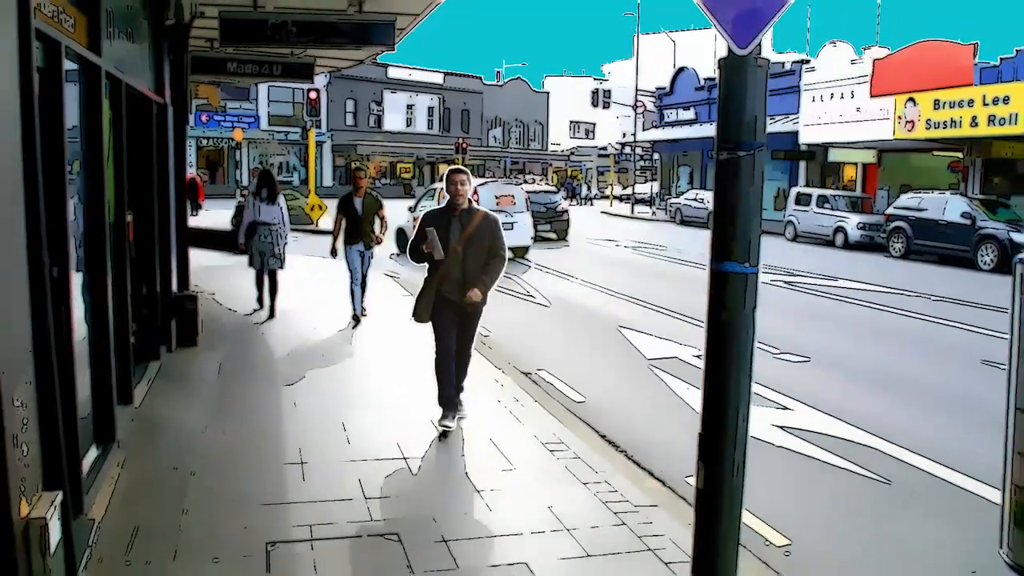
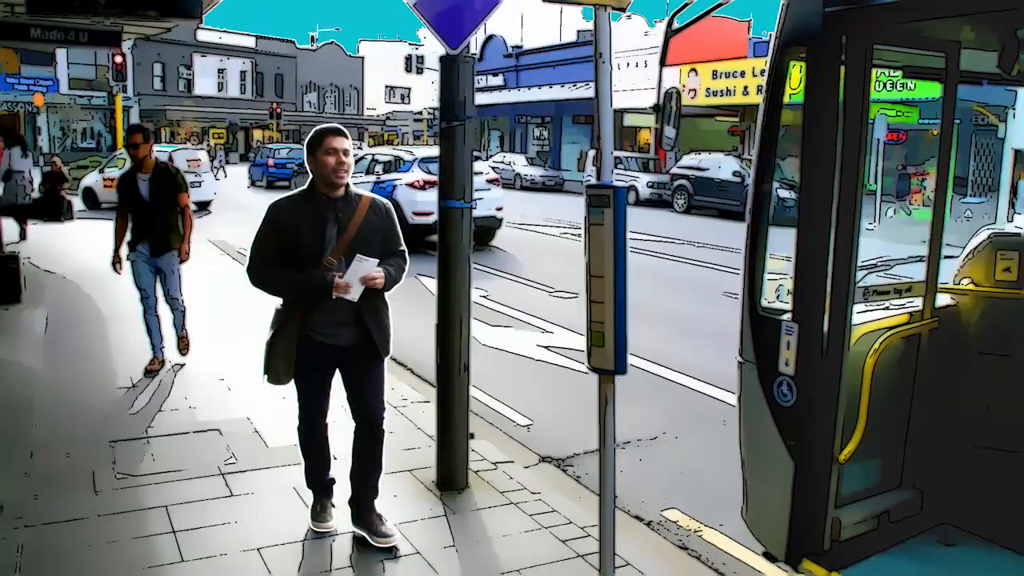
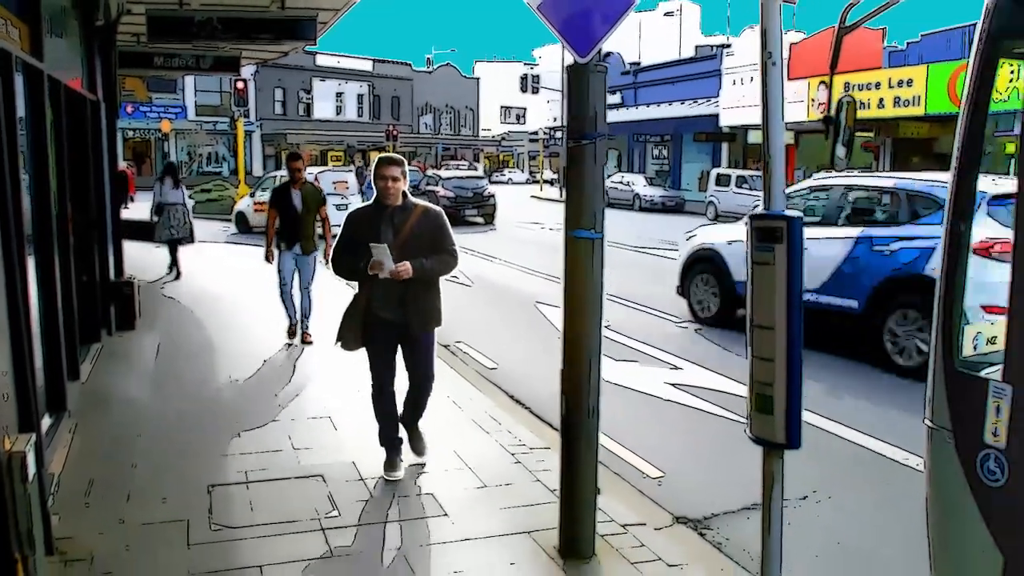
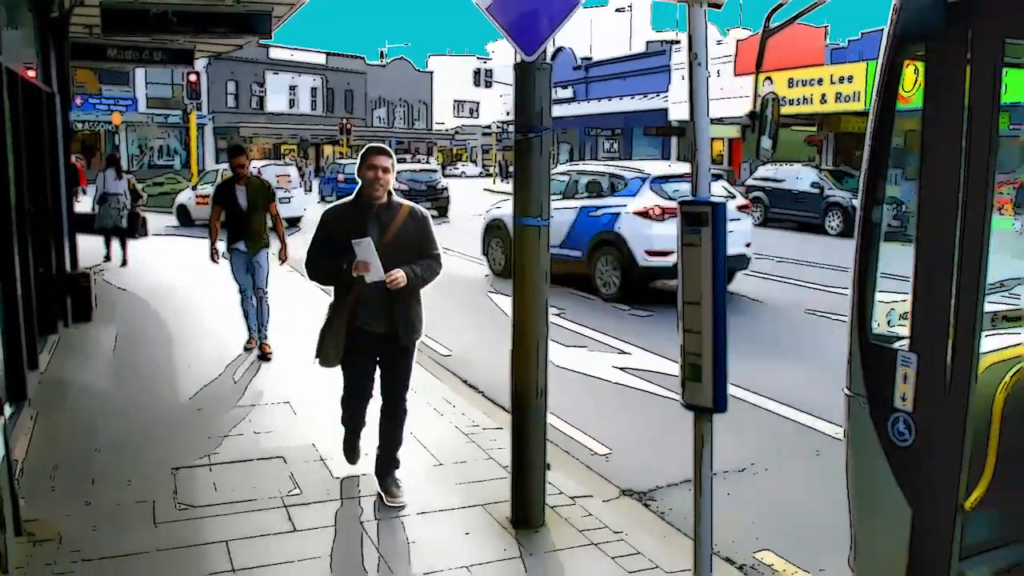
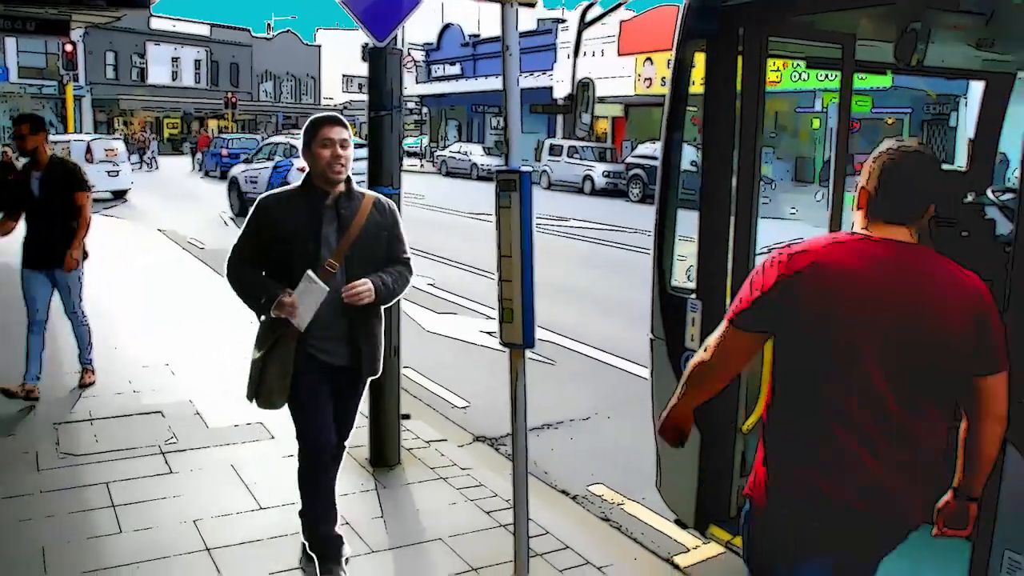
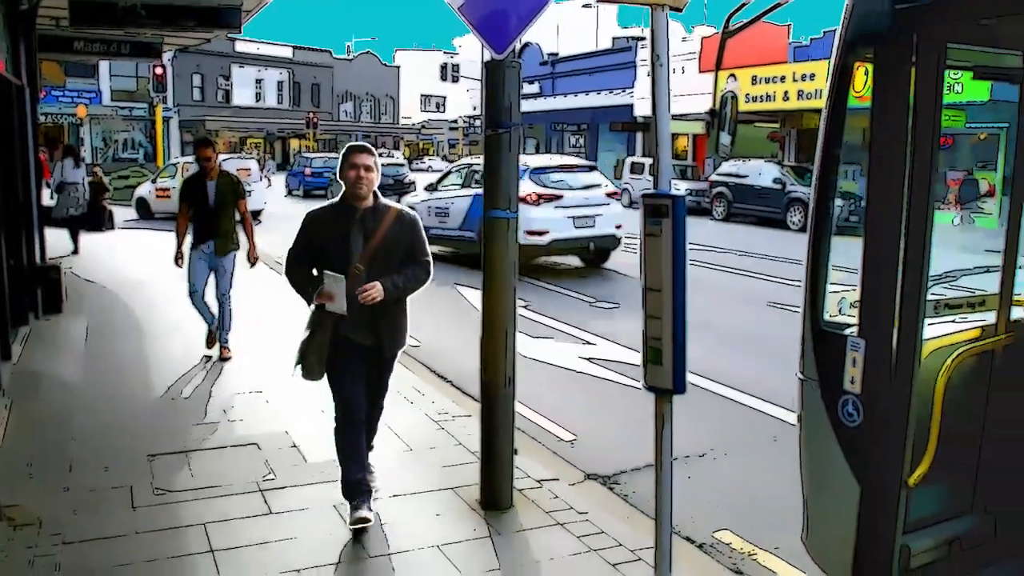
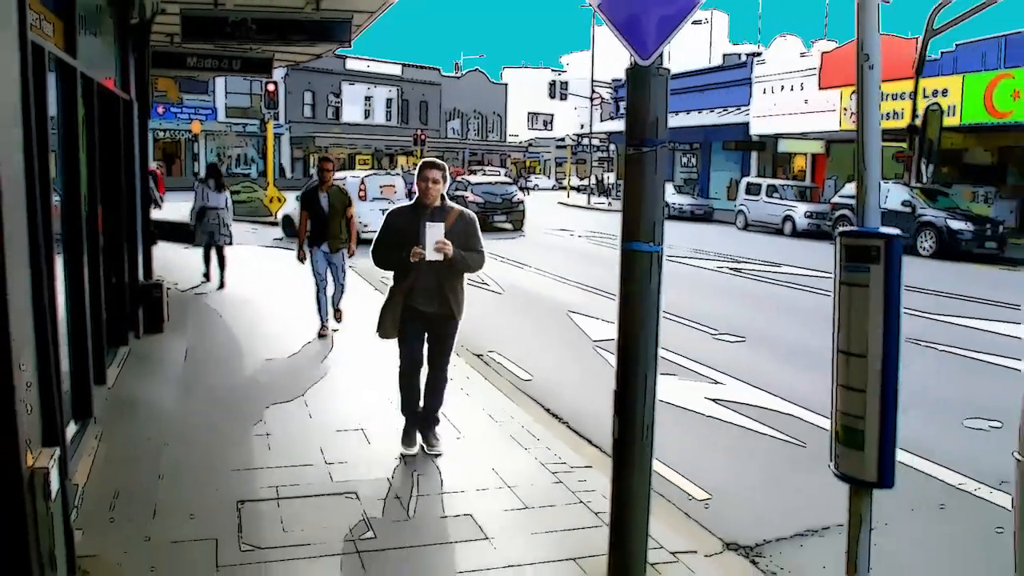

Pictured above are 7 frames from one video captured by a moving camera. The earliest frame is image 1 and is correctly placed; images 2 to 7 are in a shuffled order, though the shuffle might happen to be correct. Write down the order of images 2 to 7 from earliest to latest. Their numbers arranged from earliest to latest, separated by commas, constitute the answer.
7, 3, 4, 6, 2, 5
